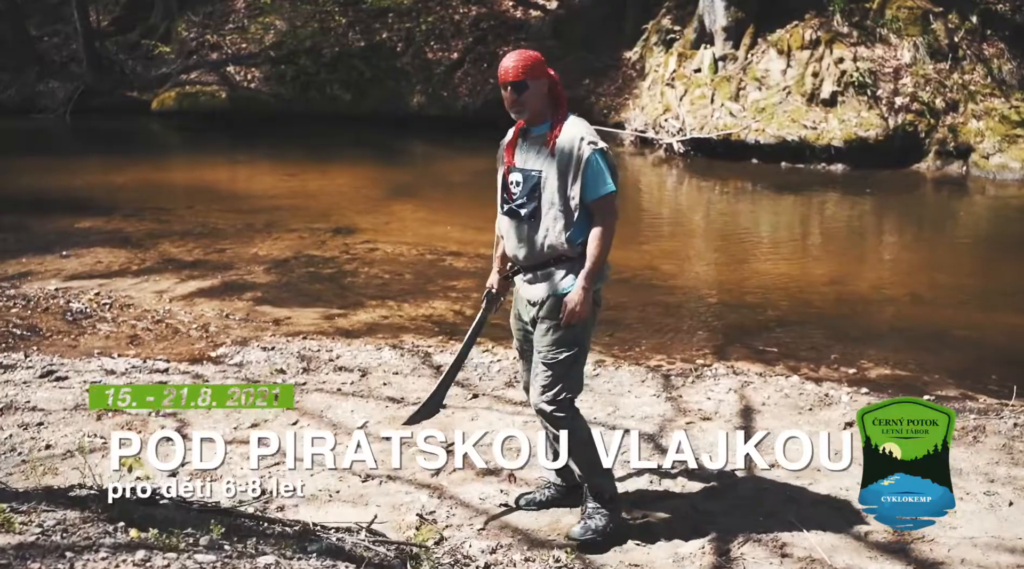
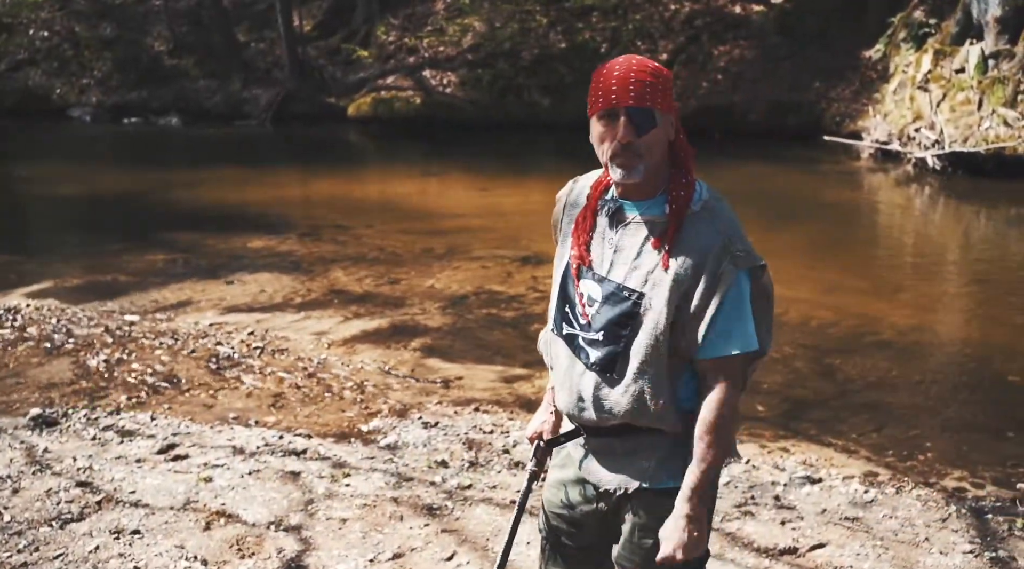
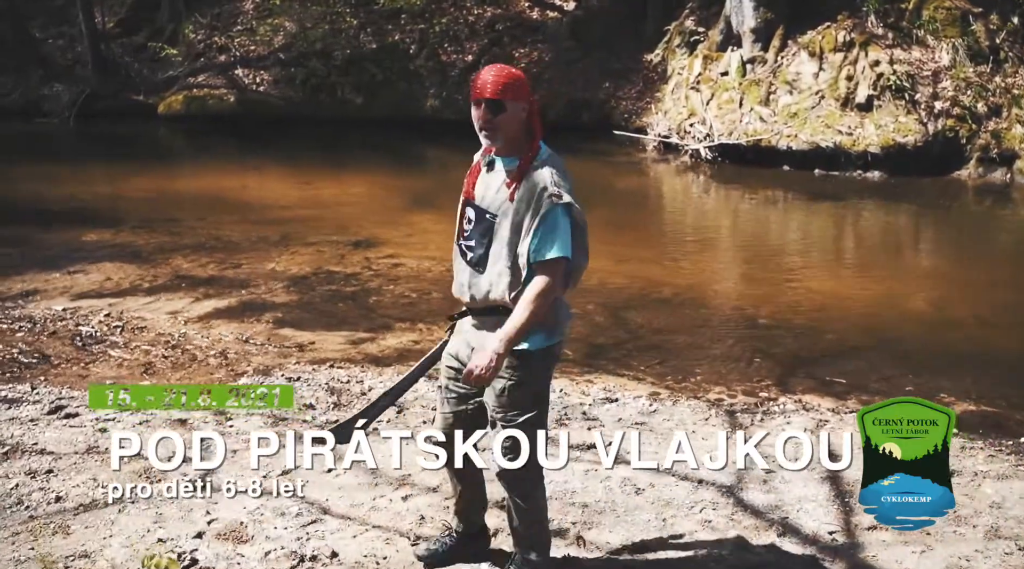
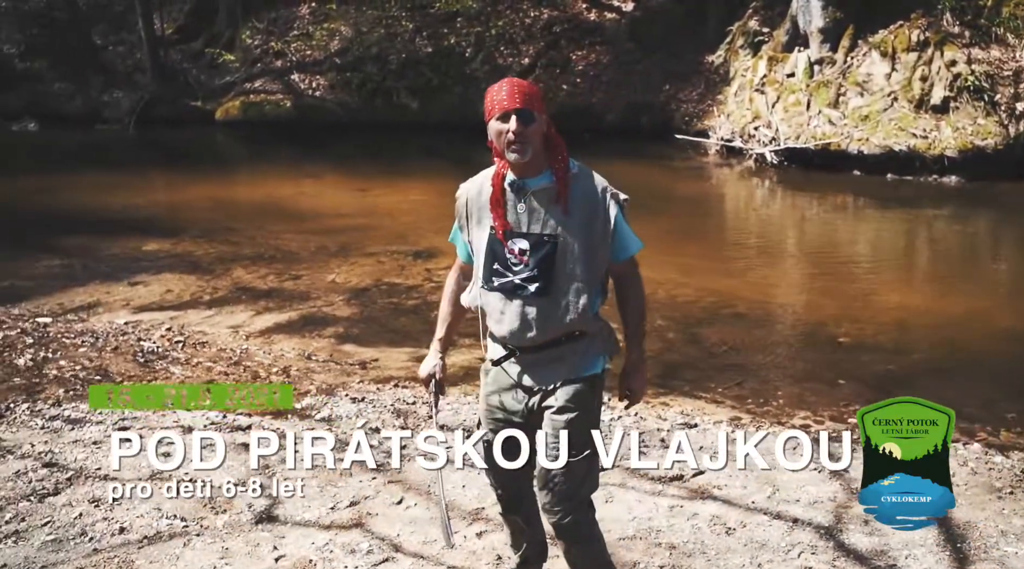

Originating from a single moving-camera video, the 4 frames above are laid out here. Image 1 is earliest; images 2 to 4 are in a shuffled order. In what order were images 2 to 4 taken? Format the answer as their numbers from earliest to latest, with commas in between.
3, 4, 2
